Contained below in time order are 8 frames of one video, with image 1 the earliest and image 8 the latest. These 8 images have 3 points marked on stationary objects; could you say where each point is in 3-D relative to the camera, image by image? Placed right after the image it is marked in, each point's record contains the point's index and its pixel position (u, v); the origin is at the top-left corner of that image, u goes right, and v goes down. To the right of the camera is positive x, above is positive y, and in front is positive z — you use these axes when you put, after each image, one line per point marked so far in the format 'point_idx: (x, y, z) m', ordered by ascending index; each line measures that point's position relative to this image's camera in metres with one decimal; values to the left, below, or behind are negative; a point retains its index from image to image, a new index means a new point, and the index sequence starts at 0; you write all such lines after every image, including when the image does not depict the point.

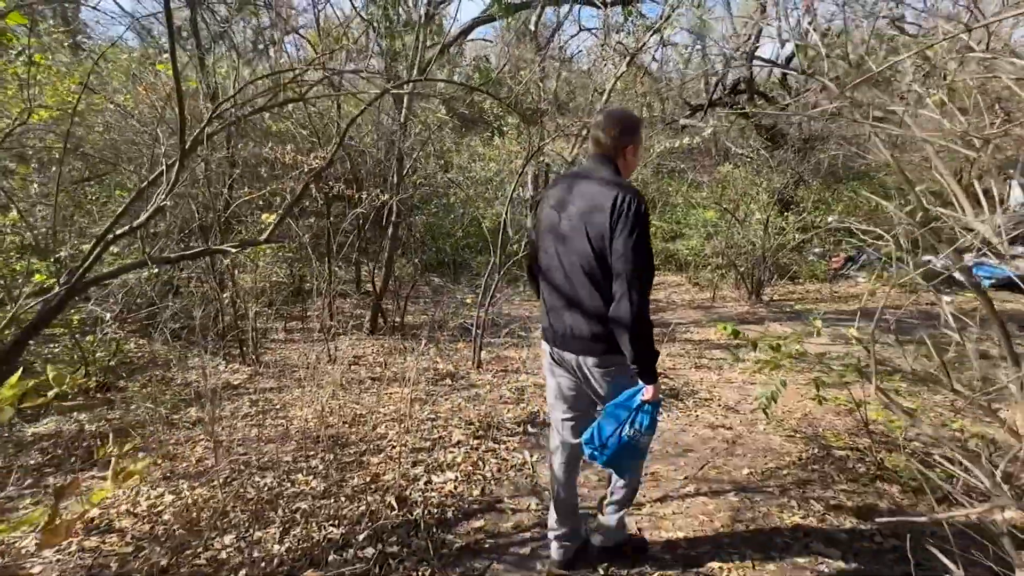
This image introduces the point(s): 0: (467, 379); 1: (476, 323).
0: (-0.4, -0.8, +4.7) m
1: (-0.3, -0.3, +4.7) m
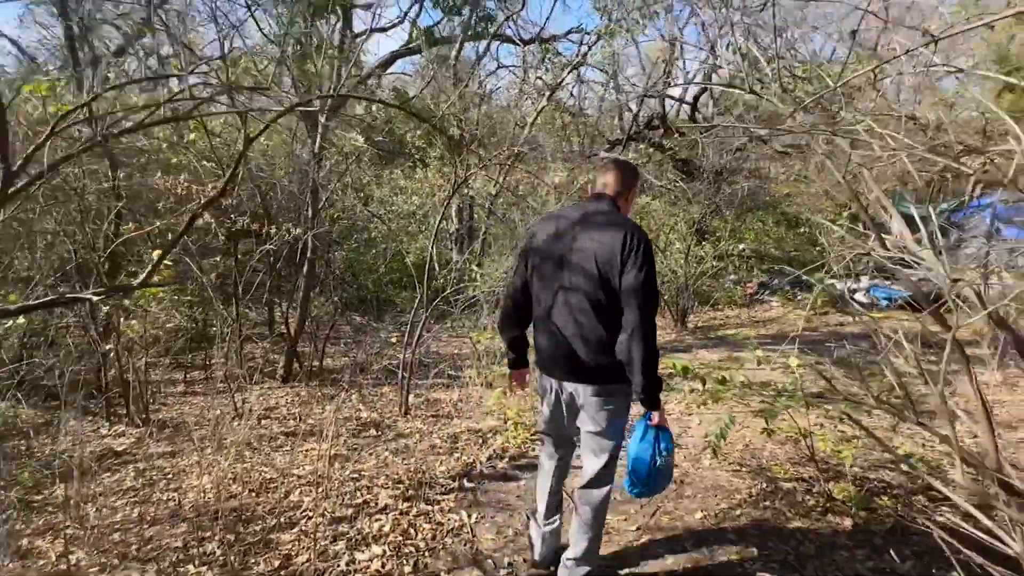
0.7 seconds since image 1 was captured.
0: (-0.9, -1.1, +4.3) m
1: (-0.9, -0.6, +4.3) m
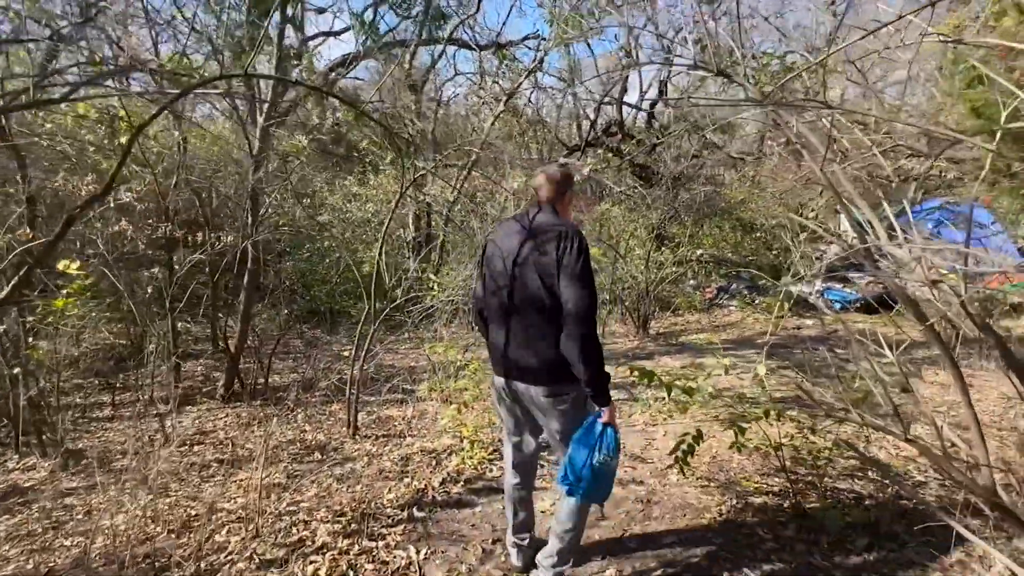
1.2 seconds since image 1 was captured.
0: (-1.2, -1.2, +4.1) m
1: (-1.2, -0.7, +4.1) m
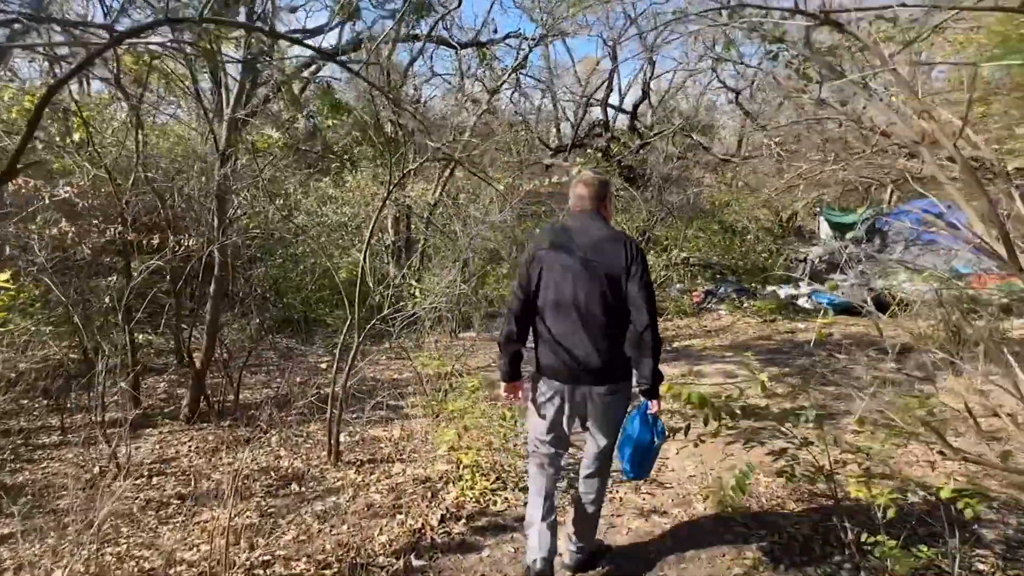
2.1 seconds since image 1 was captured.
0: (-1.3, -1.3, +3.7) m
1: (-1.2, -0.7, +3.7) m
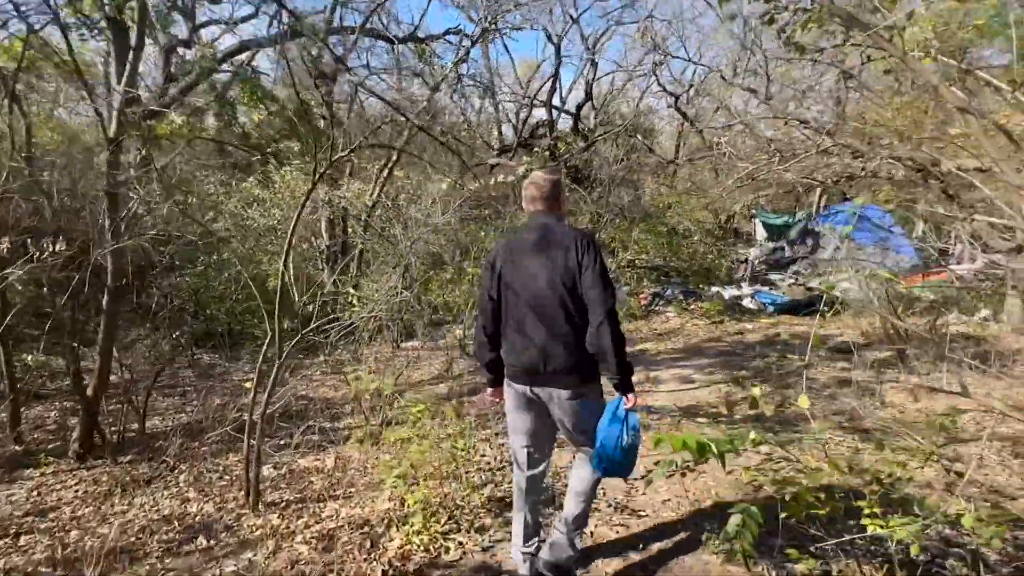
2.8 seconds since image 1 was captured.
0: (-1.6, -1.3, +3.2) m
1: (-1.5, -0.8, +3.2) m
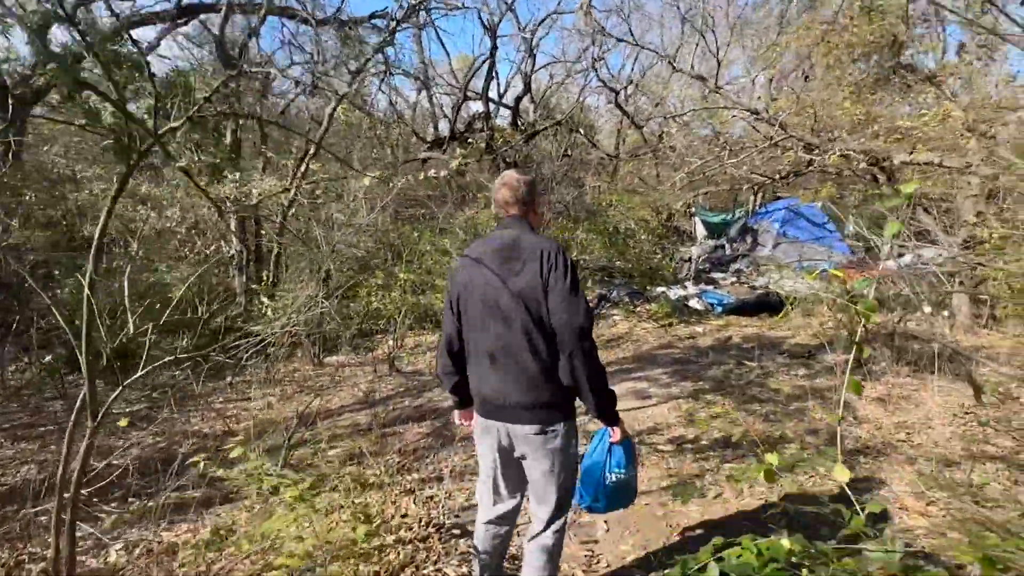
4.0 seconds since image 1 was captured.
0: (-1.9, -1.4, +2.4) m
1: (-1.9, -0.9, +2.5) m
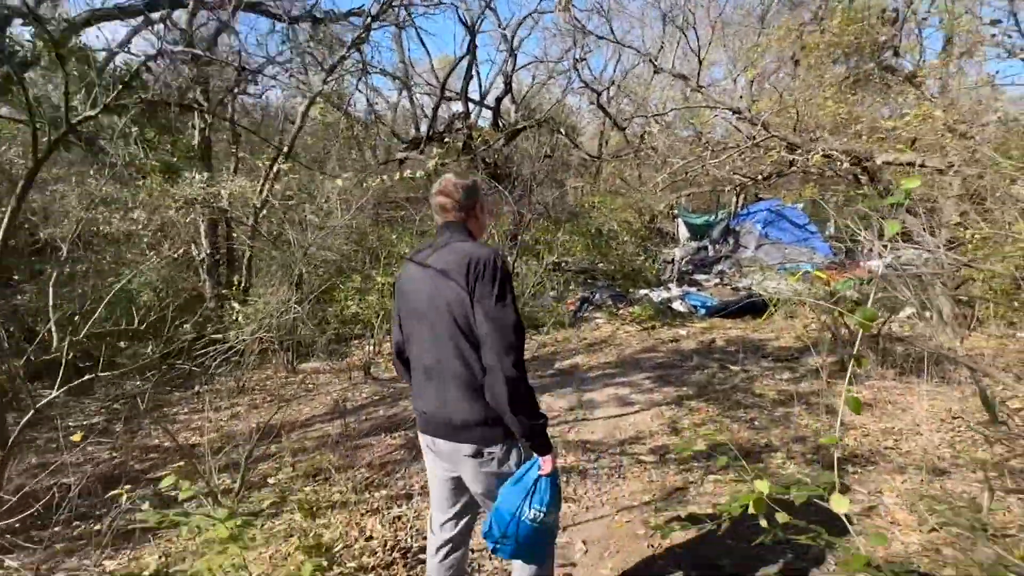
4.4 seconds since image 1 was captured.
0: (-2.0, -1.4, +2.2) m
1: (-2.0, -0.9, +2.3) m
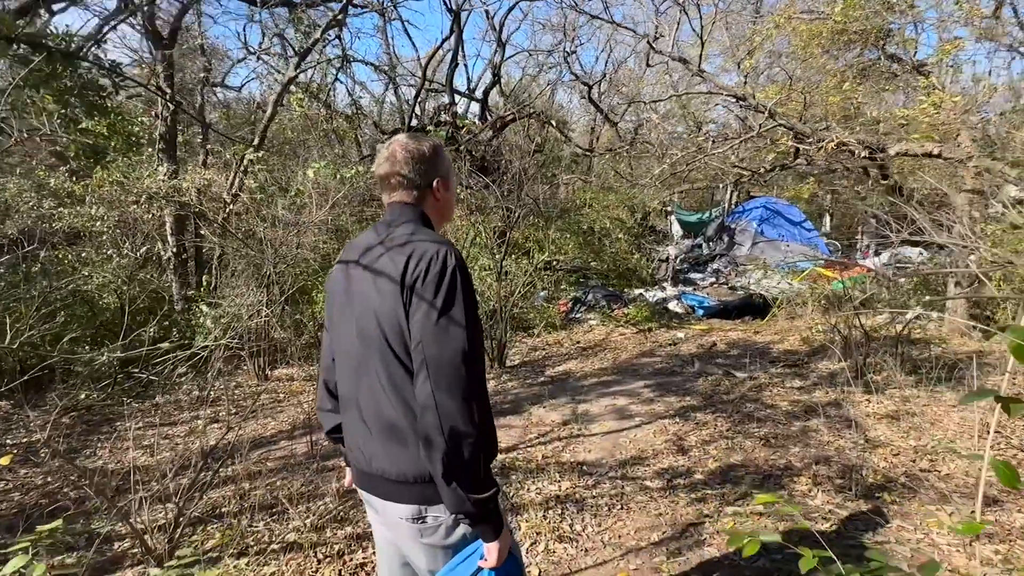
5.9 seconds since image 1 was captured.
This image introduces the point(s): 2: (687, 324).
0: (-2.0, -1.5, +1.8) m
1: (-2.0, -0.9, +1.8) m
2: (+2.4, -0.5, +7.7) m
